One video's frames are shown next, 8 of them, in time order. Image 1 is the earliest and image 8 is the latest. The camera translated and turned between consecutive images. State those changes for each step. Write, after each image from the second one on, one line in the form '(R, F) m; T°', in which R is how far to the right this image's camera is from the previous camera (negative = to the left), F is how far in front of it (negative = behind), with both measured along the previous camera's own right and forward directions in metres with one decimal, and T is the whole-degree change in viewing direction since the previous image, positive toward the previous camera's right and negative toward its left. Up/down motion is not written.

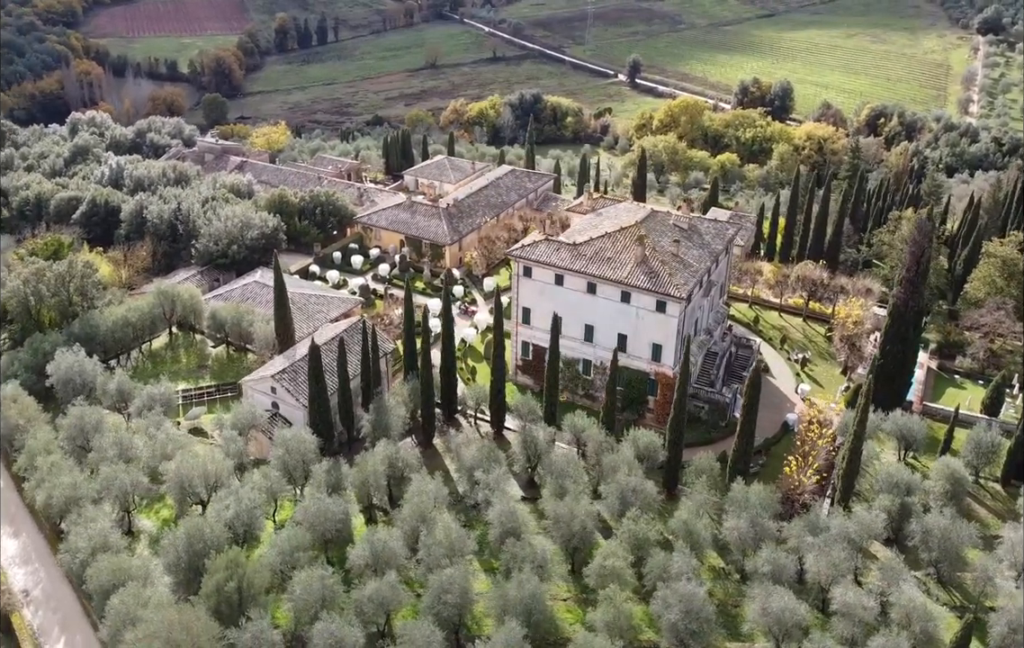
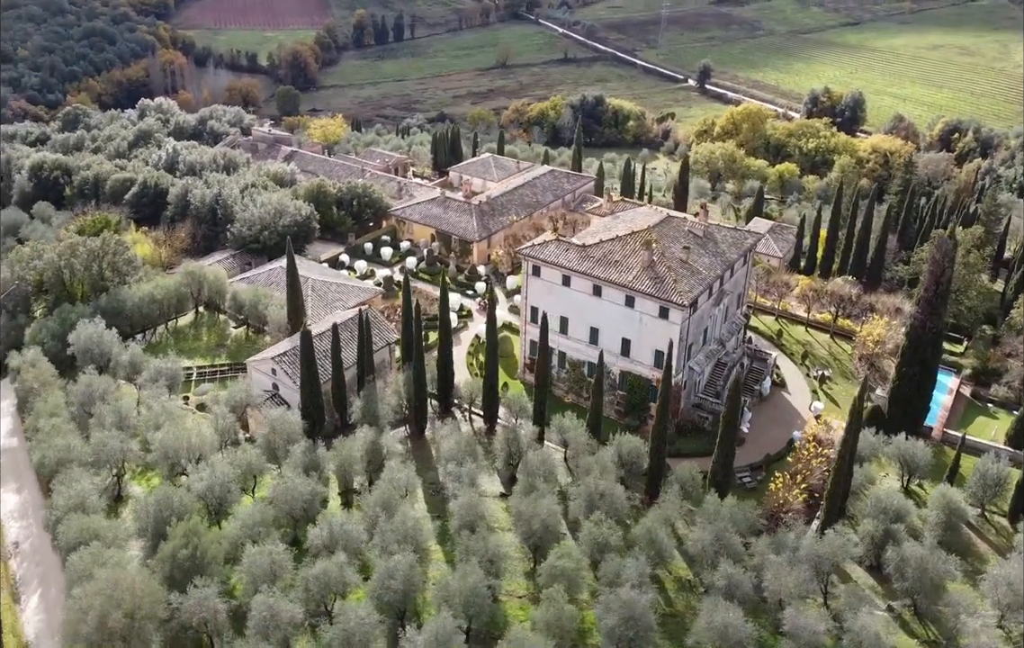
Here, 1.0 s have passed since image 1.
(+4.0, 0.0) m; -5°
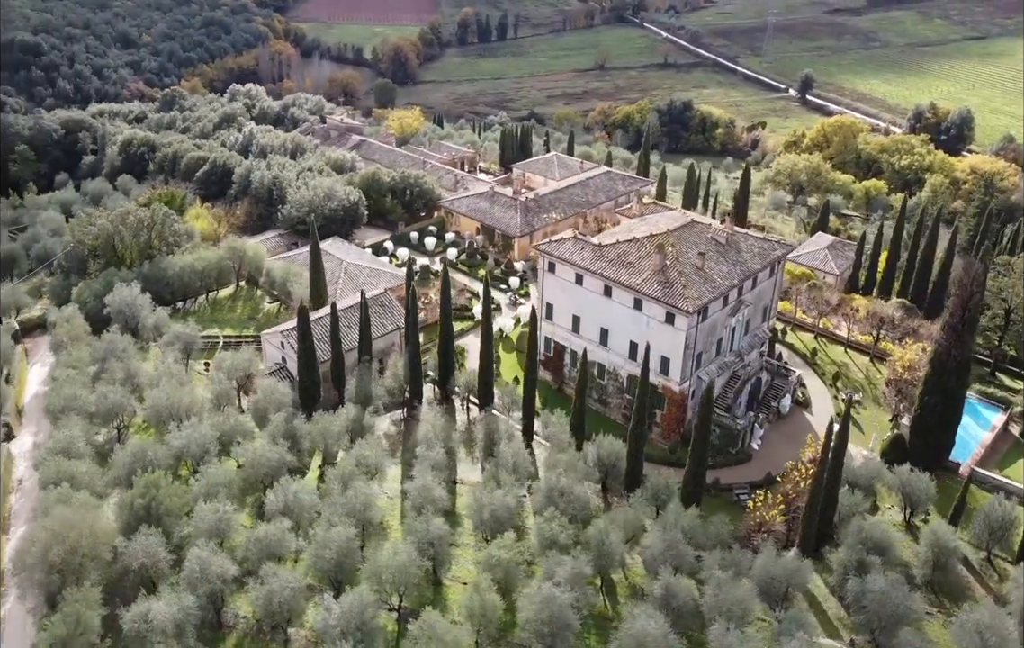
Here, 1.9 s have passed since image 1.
(+5.4, +0.2) m; -7°
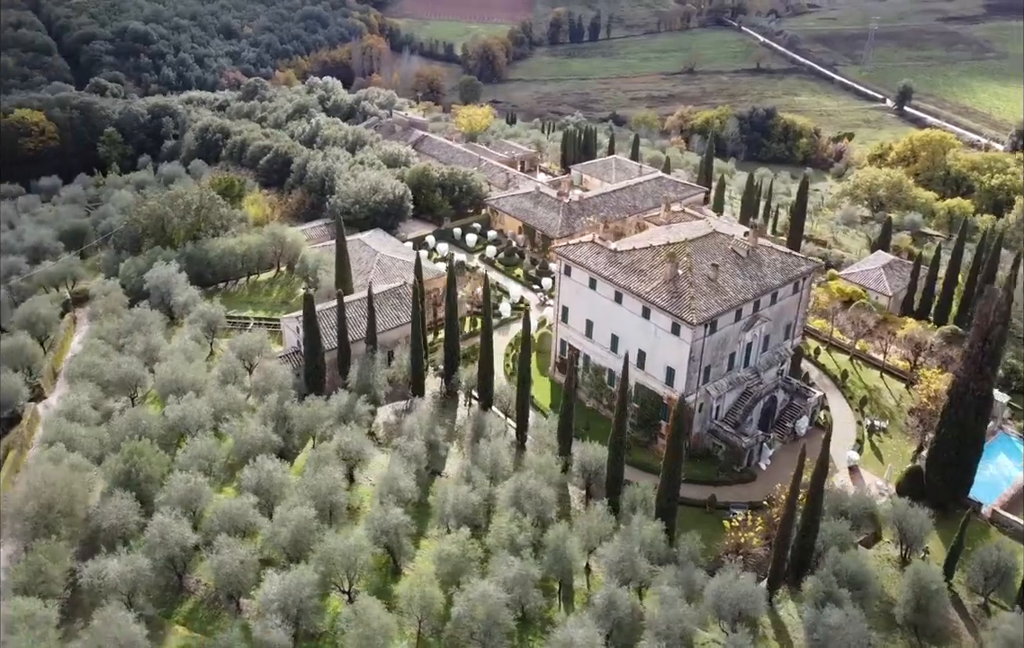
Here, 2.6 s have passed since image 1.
(+4.7, 0.0) m; -6°
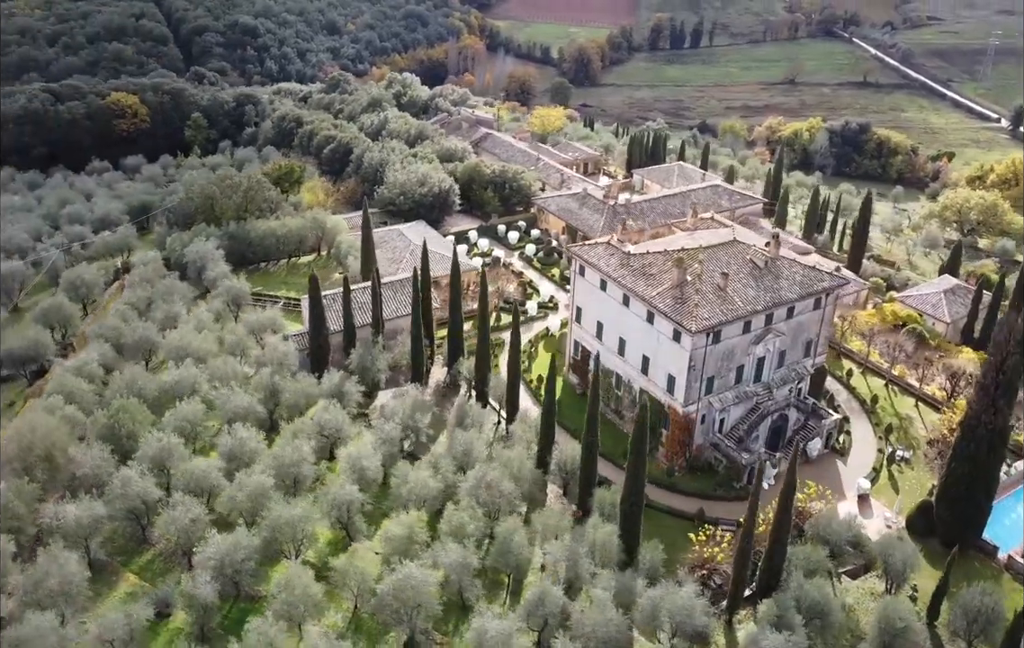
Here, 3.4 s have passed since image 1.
(+5.3, +0.2) m; -7°
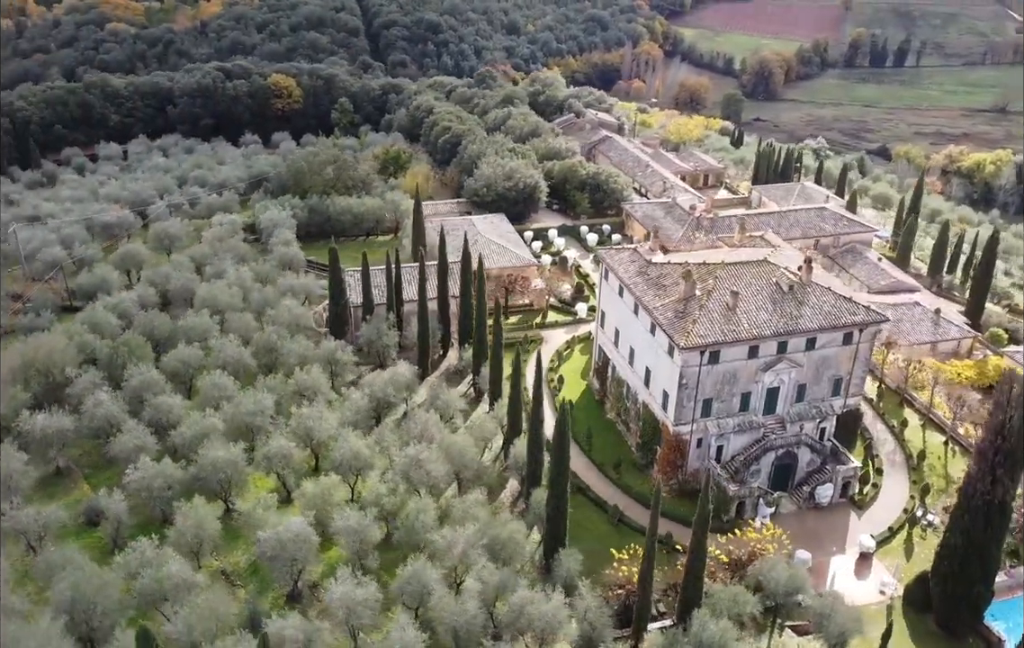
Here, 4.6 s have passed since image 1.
(+9.9, +1.0) m; -13°
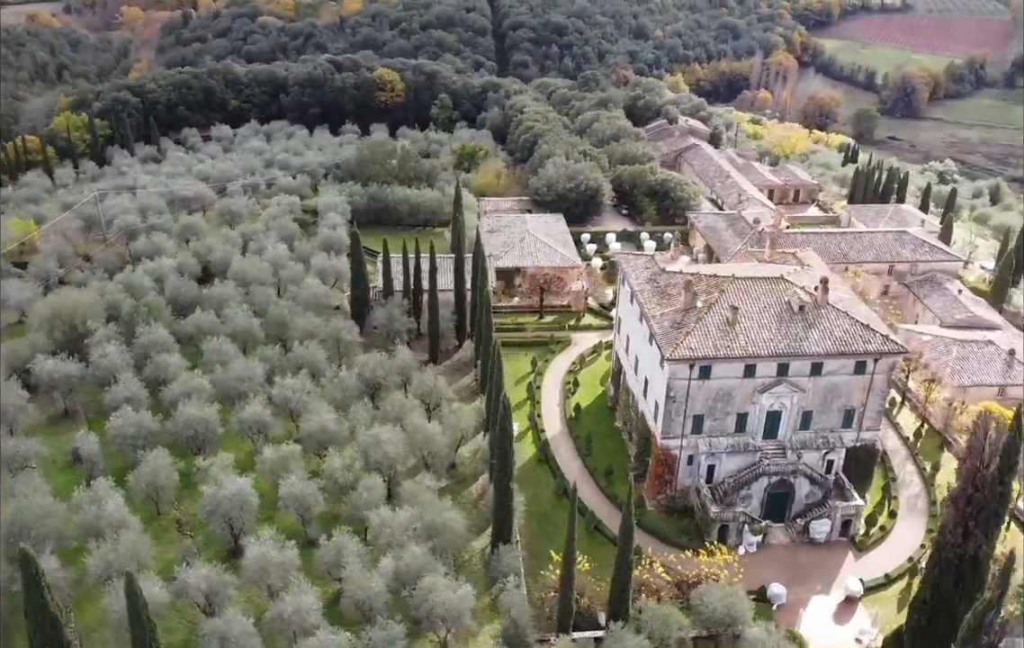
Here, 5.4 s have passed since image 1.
(+7.0, +0.4) m; -9°
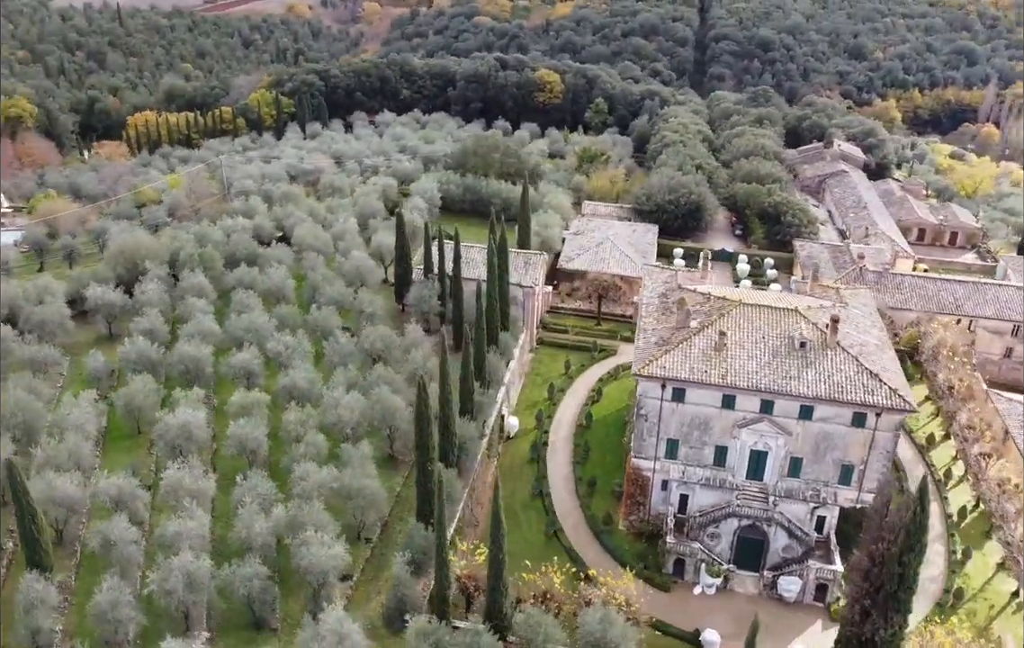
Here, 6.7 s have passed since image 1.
(+10.9, +1.1) m; -15°
